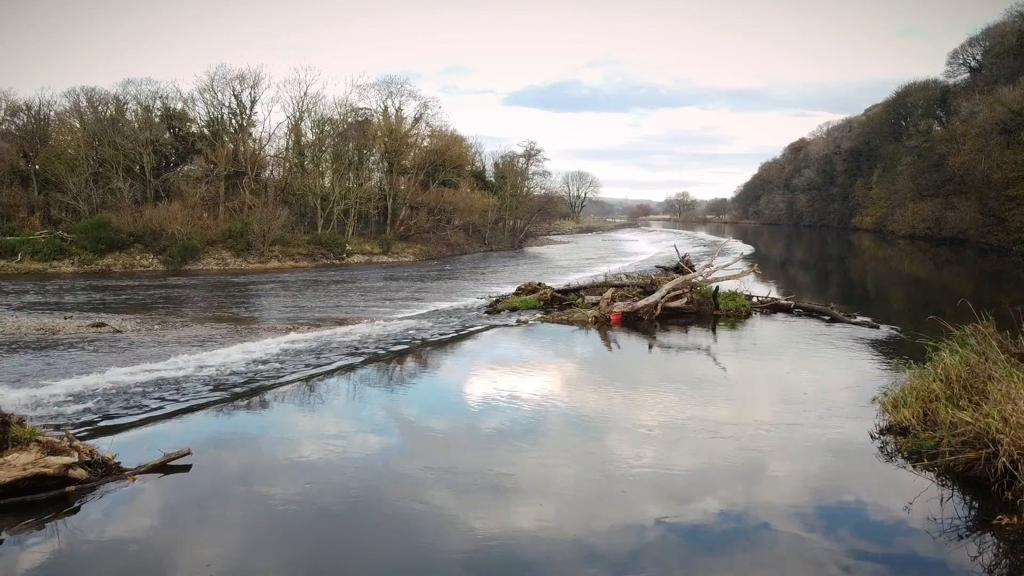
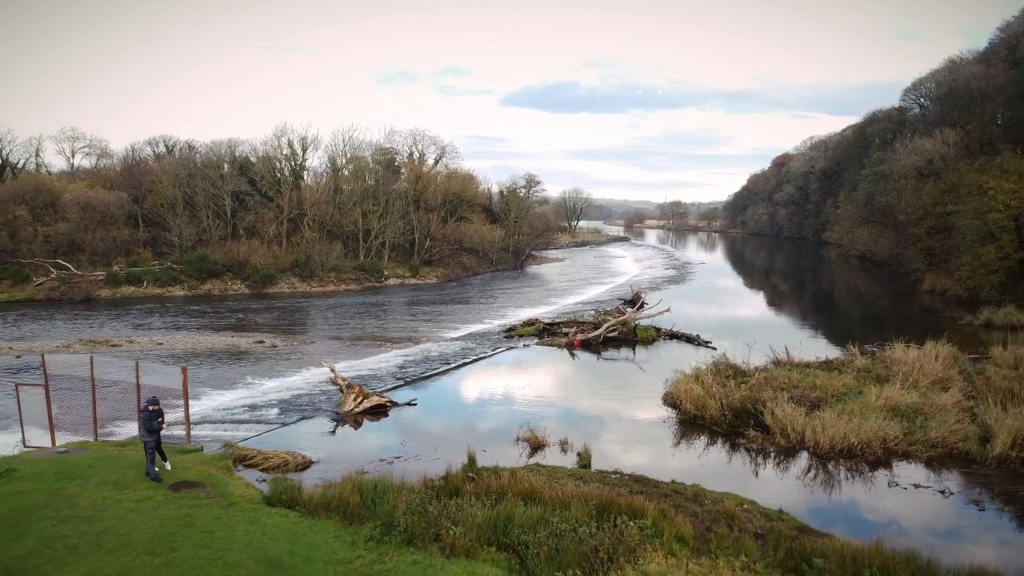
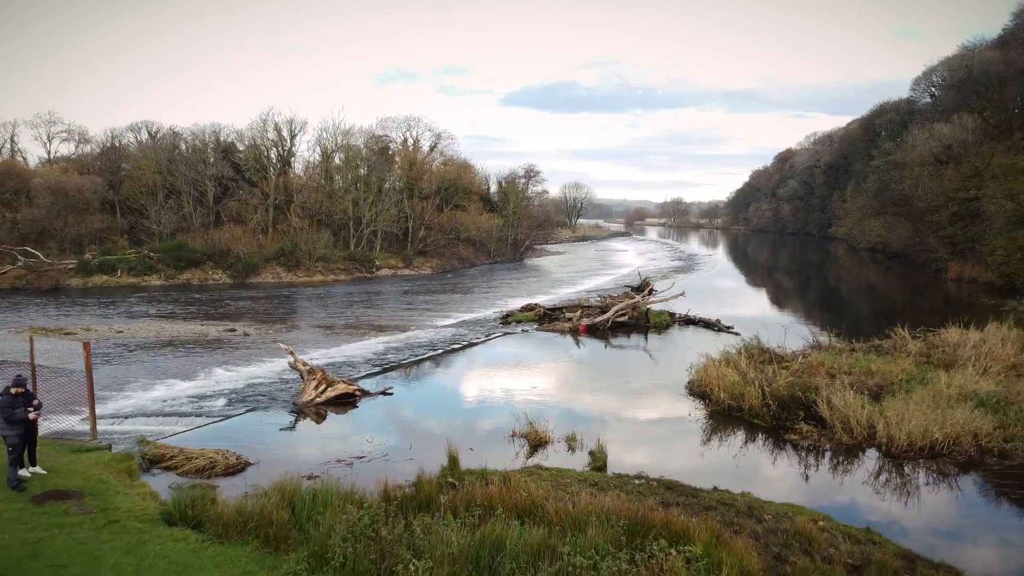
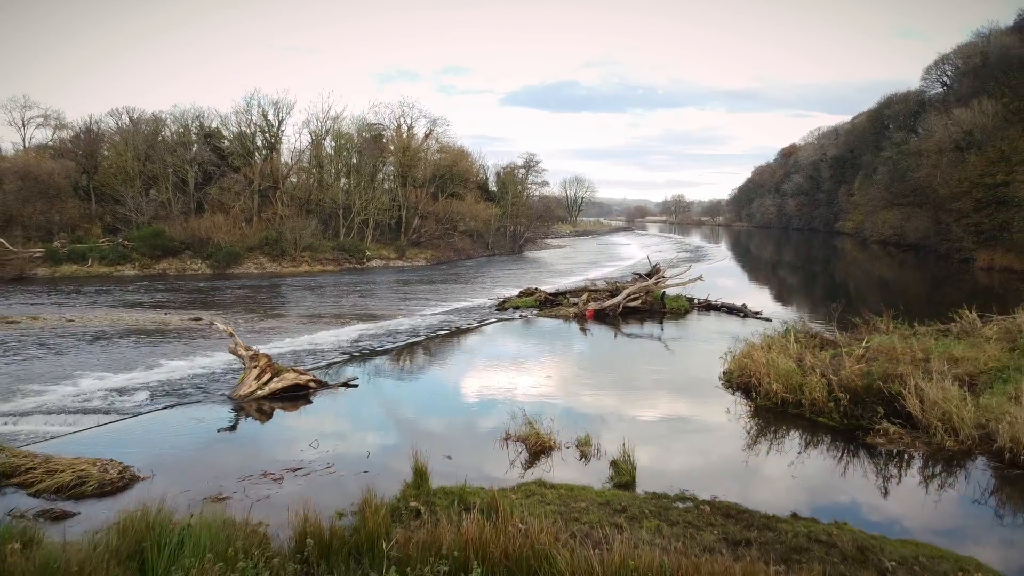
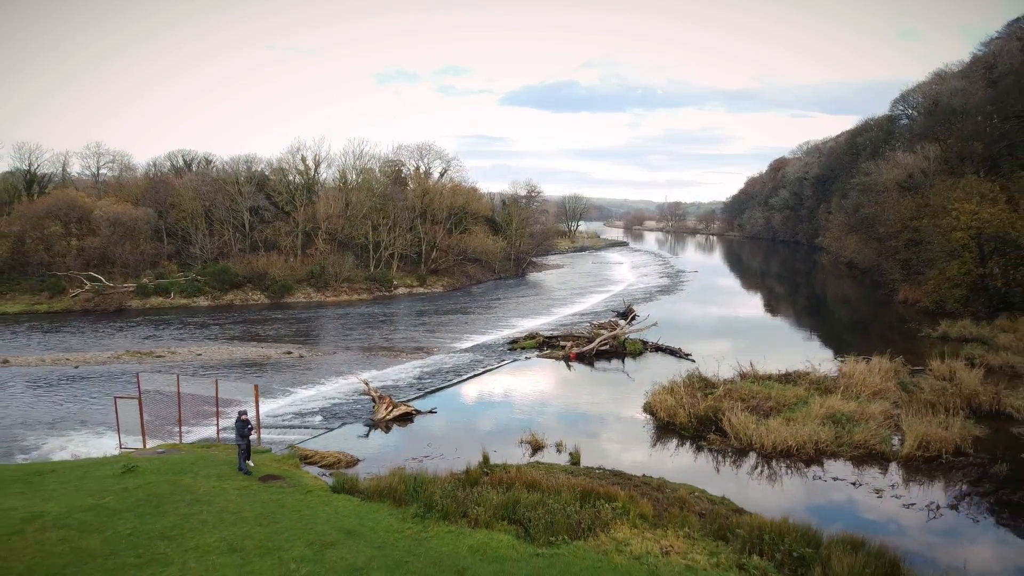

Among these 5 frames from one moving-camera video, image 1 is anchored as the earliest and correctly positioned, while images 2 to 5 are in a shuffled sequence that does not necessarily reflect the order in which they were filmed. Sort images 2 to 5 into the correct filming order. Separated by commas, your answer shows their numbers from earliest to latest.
4, 3, 2, 5
